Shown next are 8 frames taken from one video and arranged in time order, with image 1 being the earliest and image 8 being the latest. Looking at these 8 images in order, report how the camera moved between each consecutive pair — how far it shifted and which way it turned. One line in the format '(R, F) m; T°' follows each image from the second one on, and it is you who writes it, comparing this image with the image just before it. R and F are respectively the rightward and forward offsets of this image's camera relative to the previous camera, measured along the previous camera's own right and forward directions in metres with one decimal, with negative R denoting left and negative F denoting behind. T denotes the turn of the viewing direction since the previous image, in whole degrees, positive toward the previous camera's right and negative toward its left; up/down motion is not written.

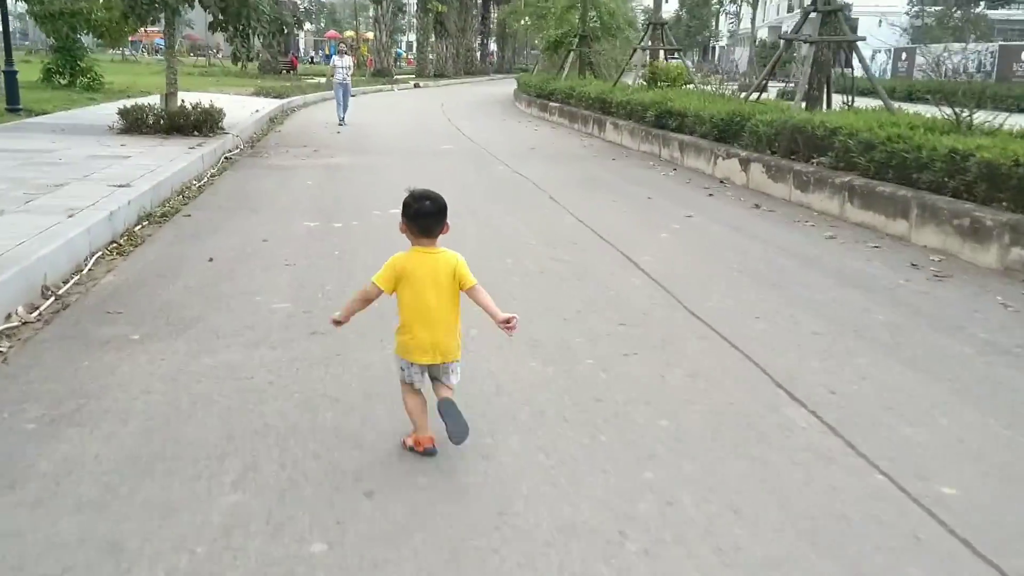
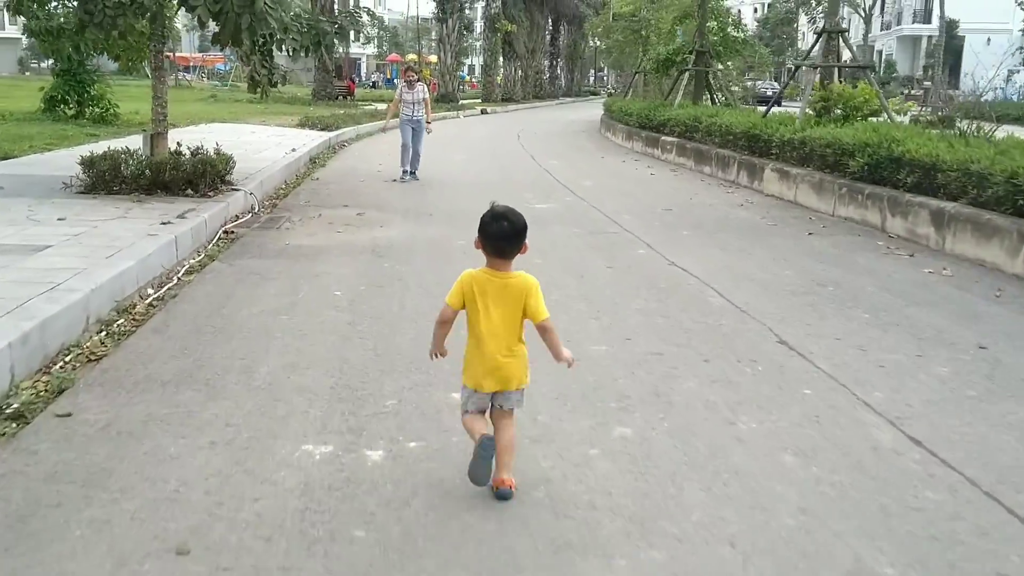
(-0.8, +4.7) m; -4°
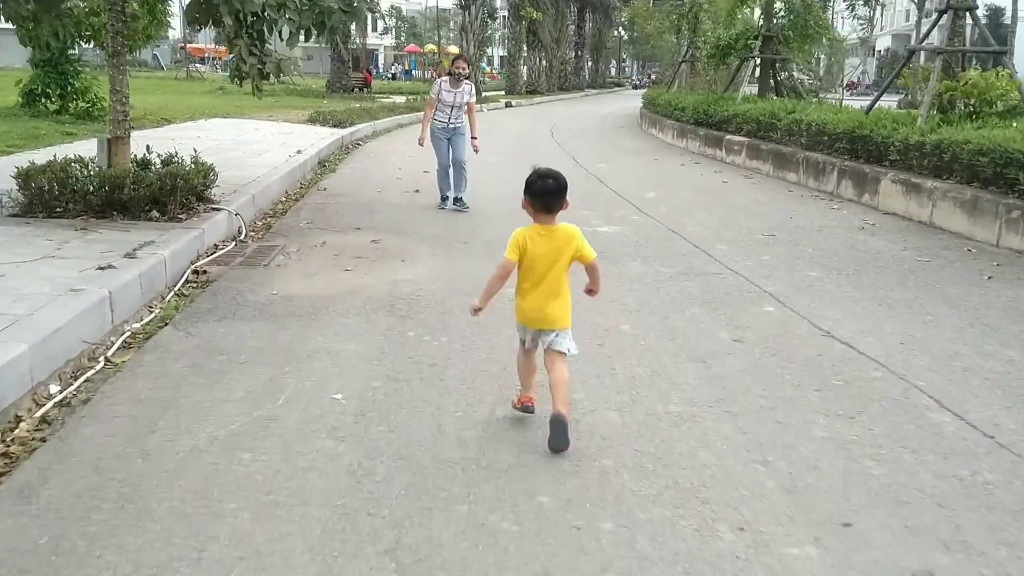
(-0.3, +2.4) m; -1°
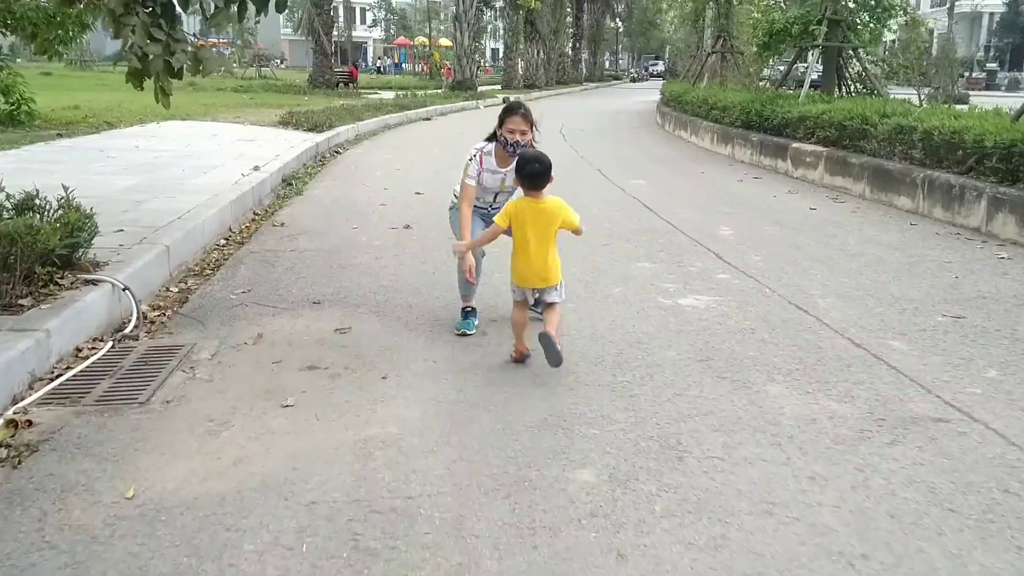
(-0.3, +3.0) m; 0°
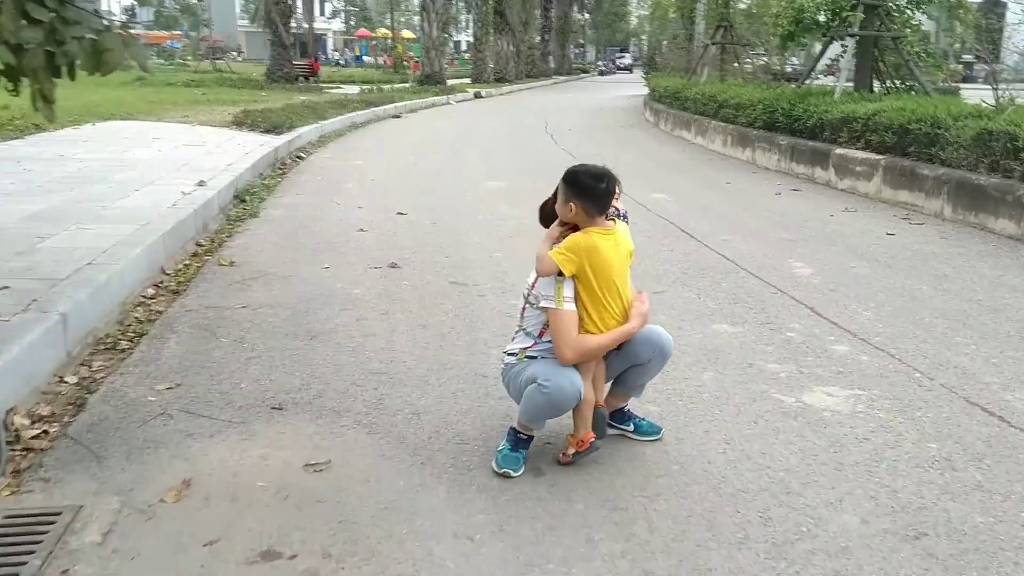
(-0.4, +1.9) m; +2°
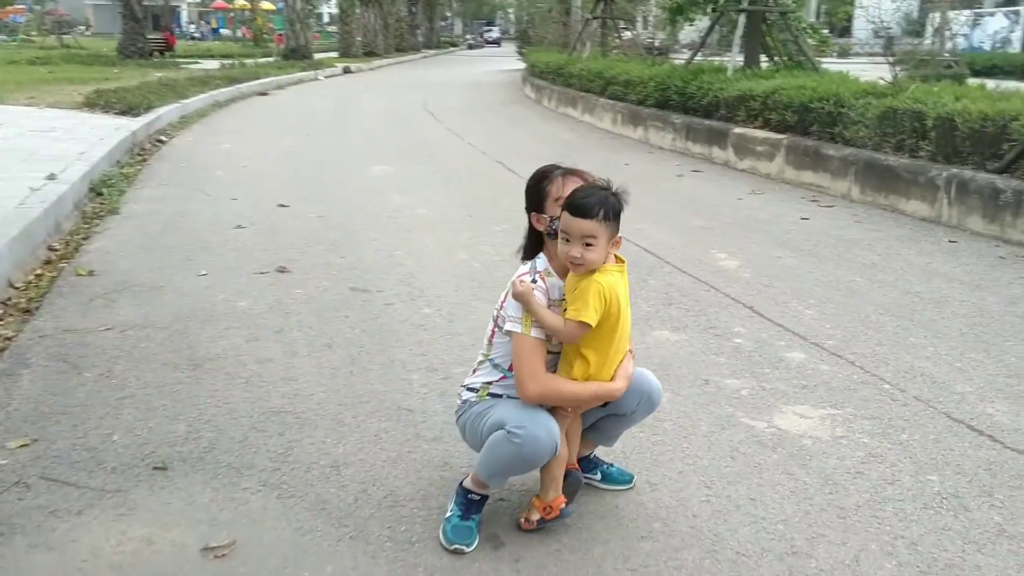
(-0.2, +0.6) m; +7°
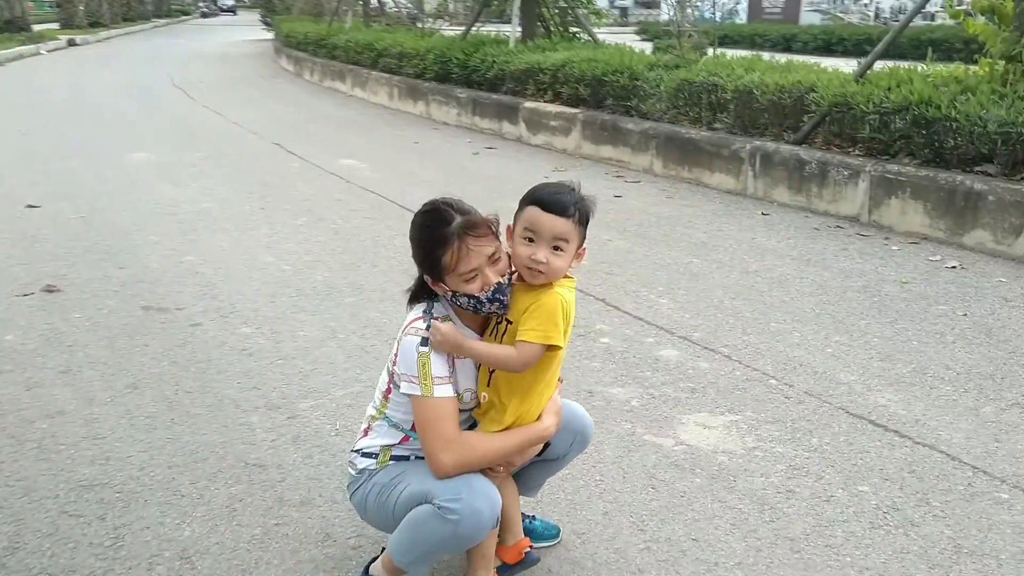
(-0.3, +0.6) m; +14°
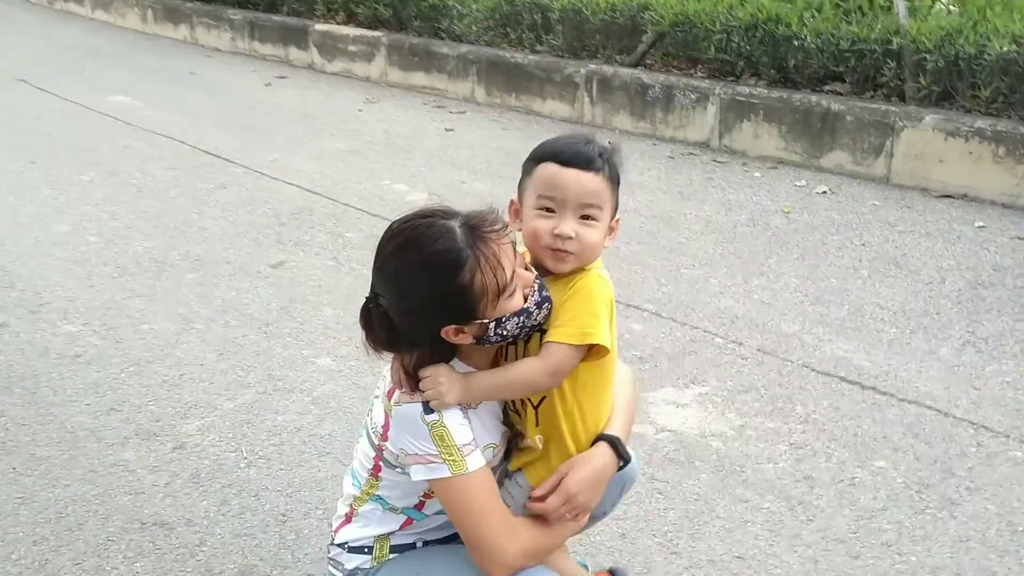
(-0.5, +0.6) m; +14°
